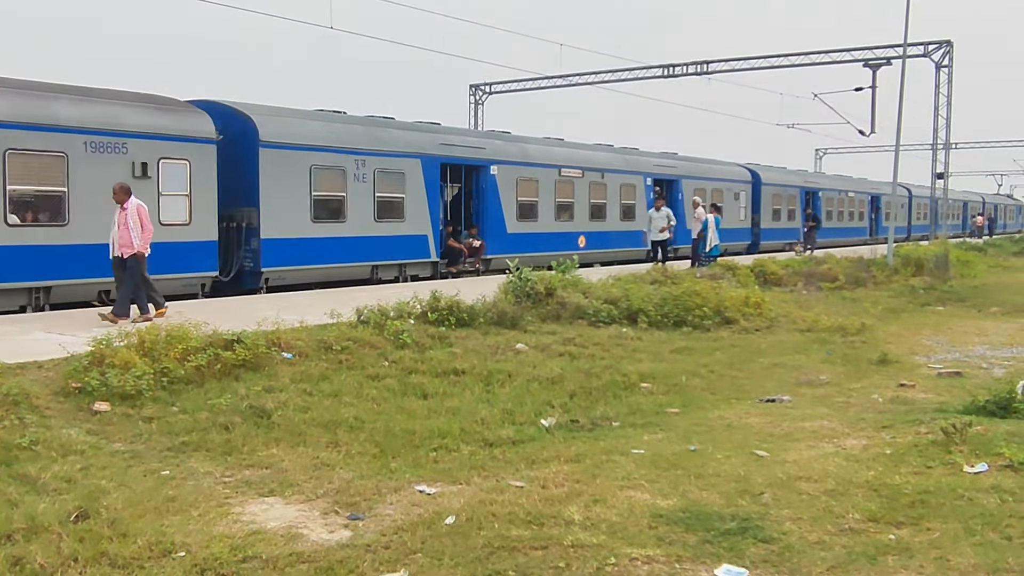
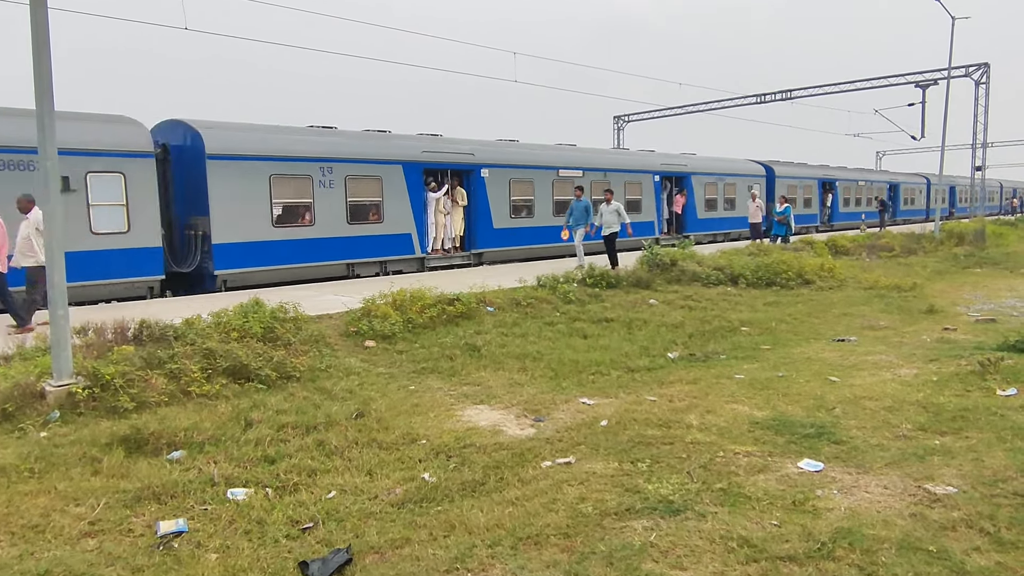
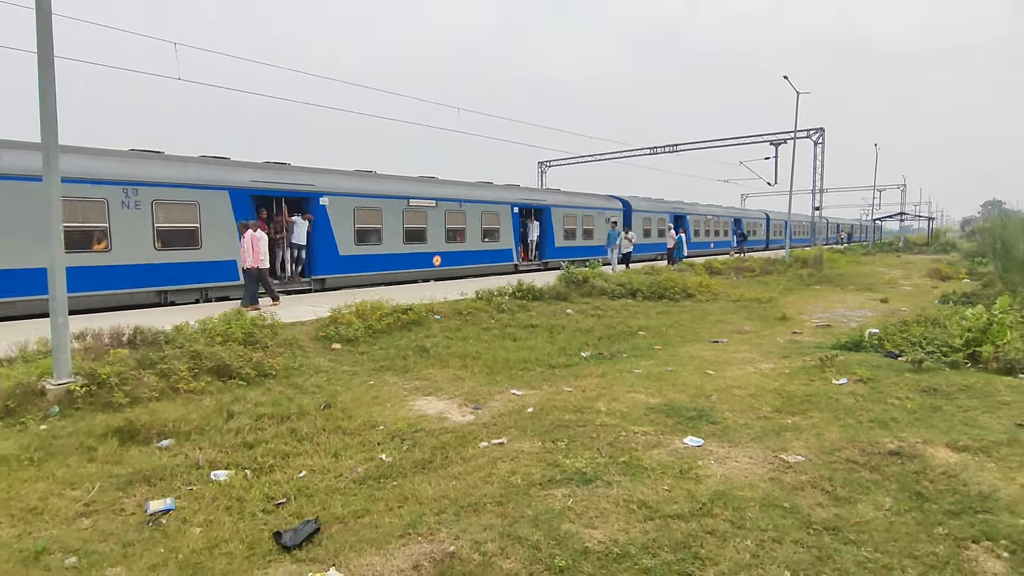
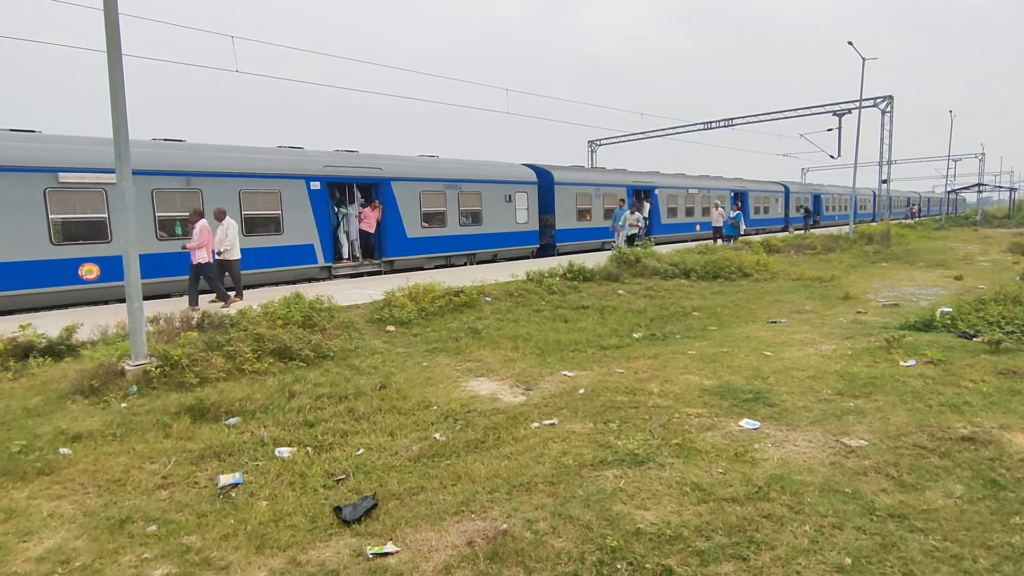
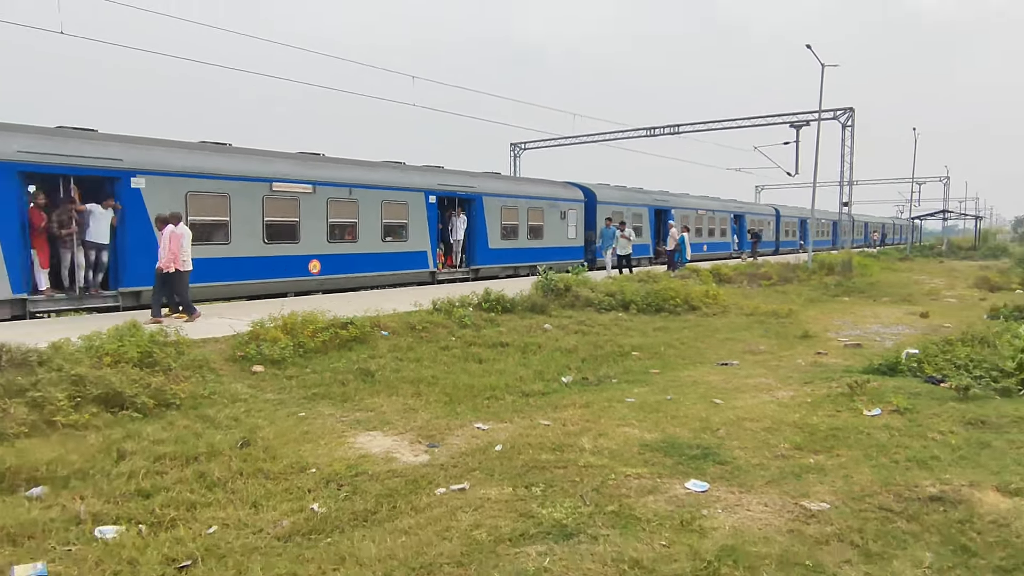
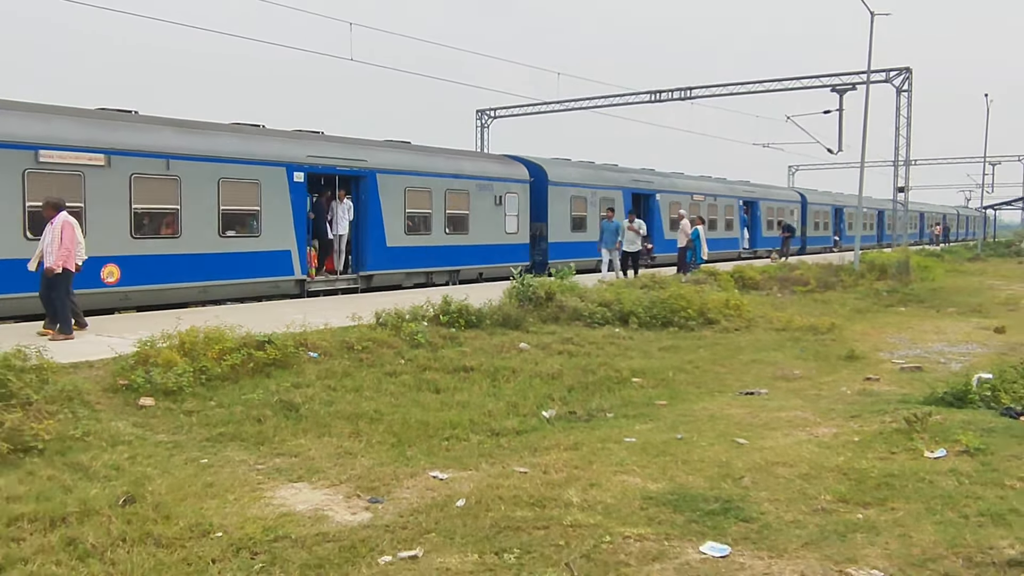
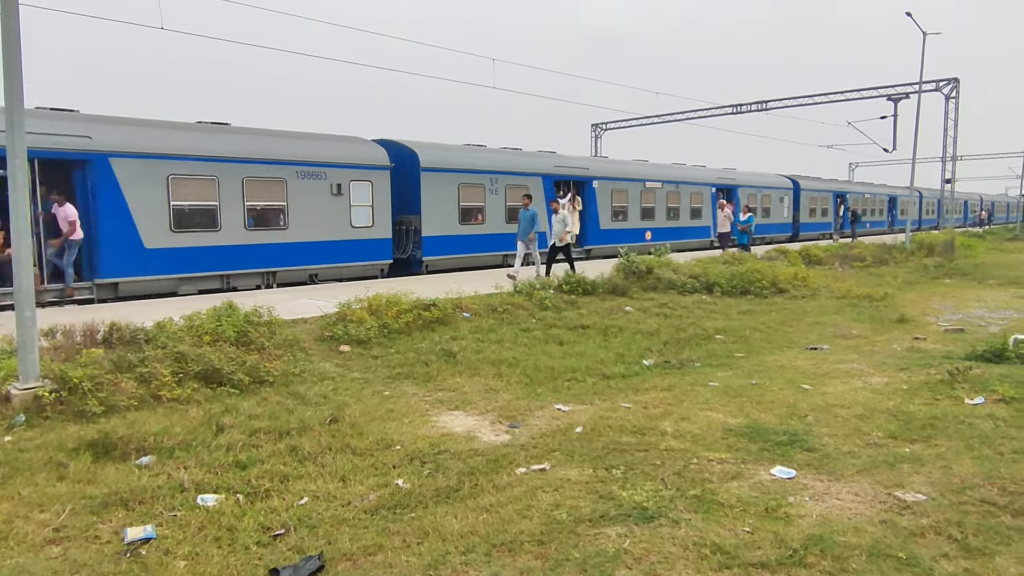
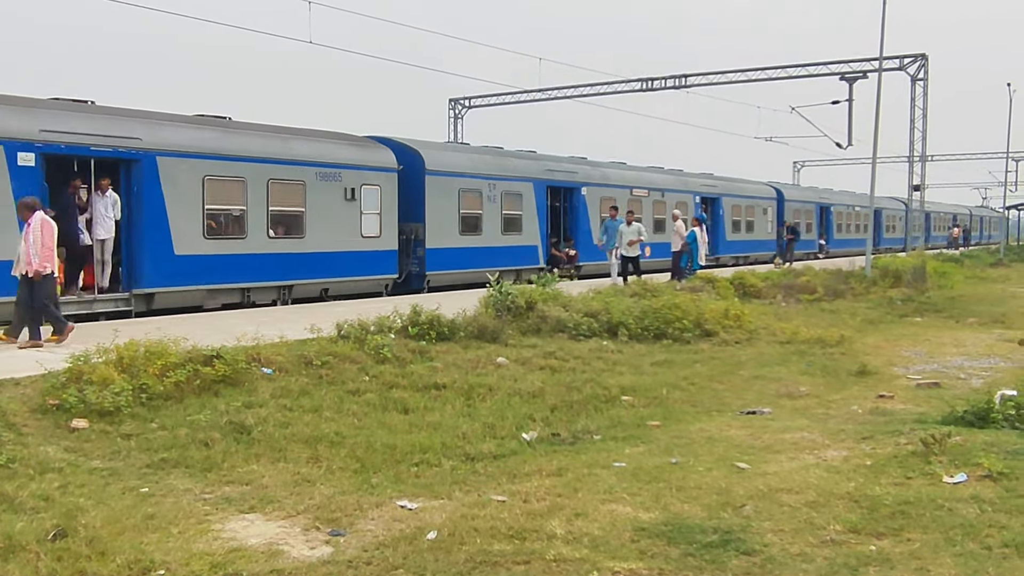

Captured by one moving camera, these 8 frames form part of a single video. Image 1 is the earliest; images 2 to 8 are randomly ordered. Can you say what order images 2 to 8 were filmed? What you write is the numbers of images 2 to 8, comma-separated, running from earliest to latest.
8, 6, 5, 3, 4, 2, 7
